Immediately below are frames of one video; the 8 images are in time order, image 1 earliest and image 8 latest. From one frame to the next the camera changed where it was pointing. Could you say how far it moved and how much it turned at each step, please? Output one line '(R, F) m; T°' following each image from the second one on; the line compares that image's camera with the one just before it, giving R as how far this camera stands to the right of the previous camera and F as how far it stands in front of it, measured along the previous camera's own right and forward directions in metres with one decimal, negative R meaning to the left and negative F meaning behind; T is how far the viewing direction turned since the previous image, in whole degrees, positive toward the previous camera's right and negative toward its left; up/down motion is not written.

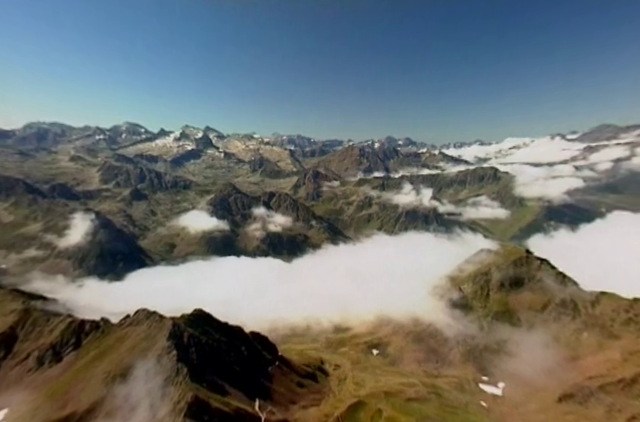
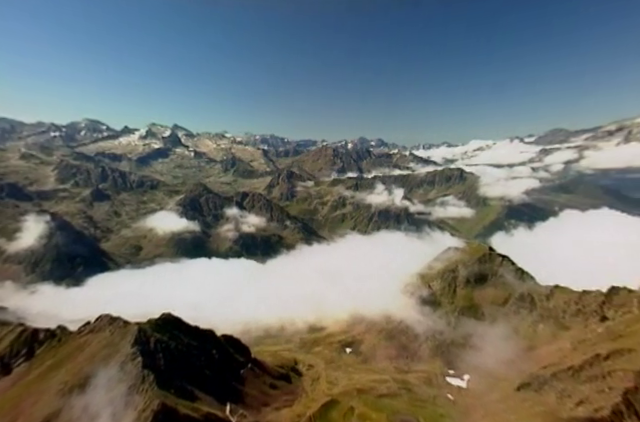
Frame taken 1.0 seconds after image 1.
(+4.1, -4.5) m; +4°
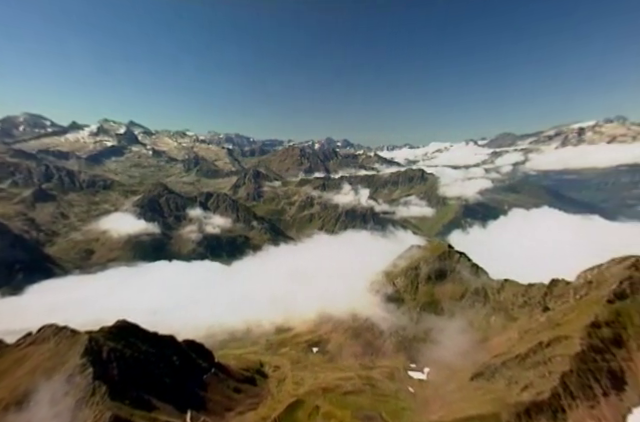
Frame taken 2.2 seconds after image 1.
(+3.8, -4.9) m; +6°
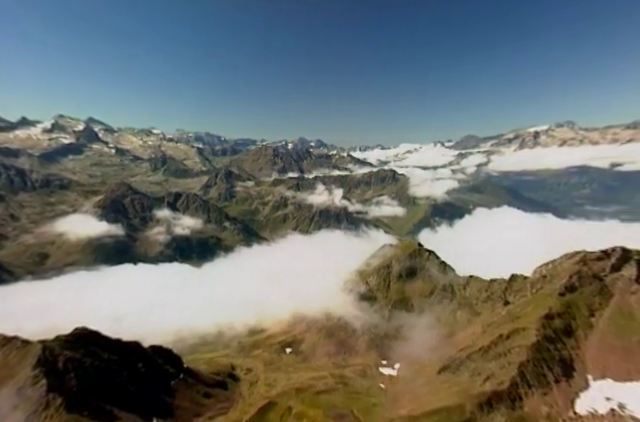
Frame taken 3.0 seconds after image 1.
(+2.5, -4.2) m; +4°
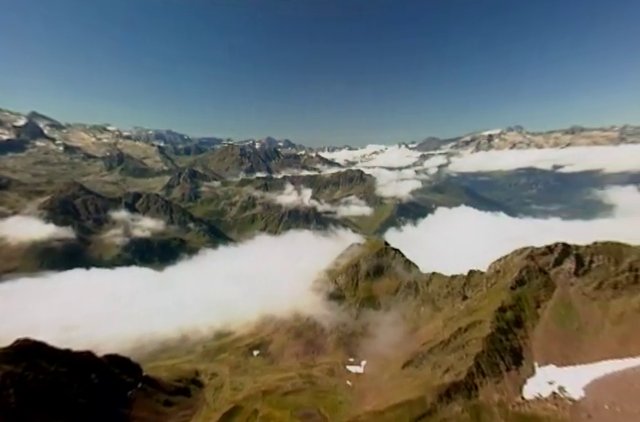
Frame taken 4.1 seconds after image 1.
(+3.2, -4.2) m; +5°
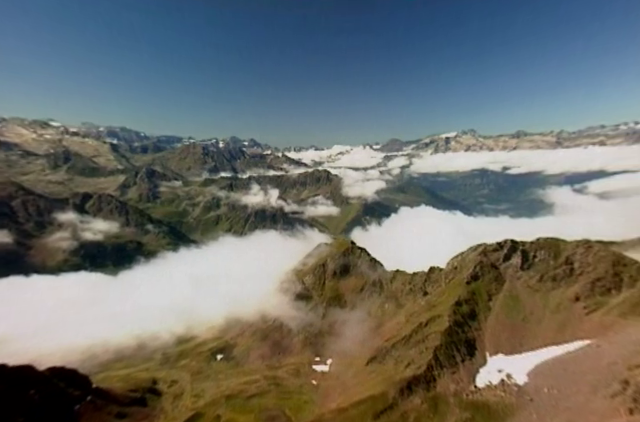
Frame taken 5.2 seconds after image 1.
(+3.0, -3.5) m; +5°
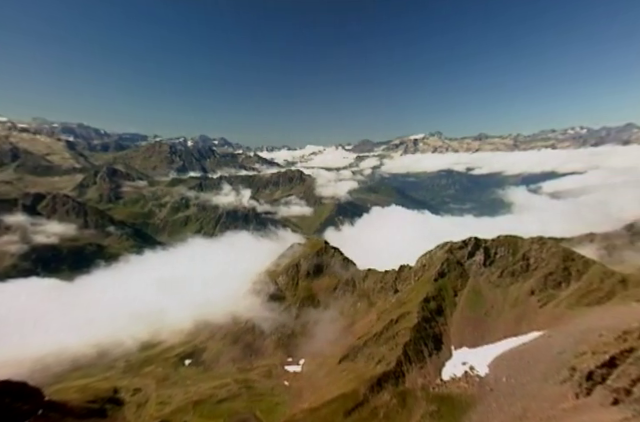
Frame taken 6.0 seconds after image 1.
(+2.0, -2.2) m; +4°
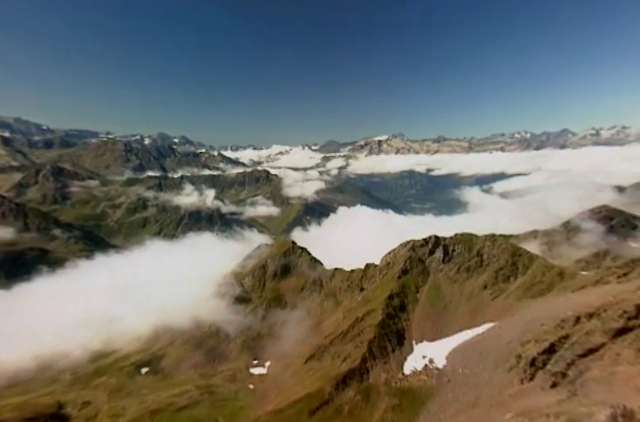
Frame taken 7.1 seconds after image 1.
(+2.0, -2.3) m; +5°
